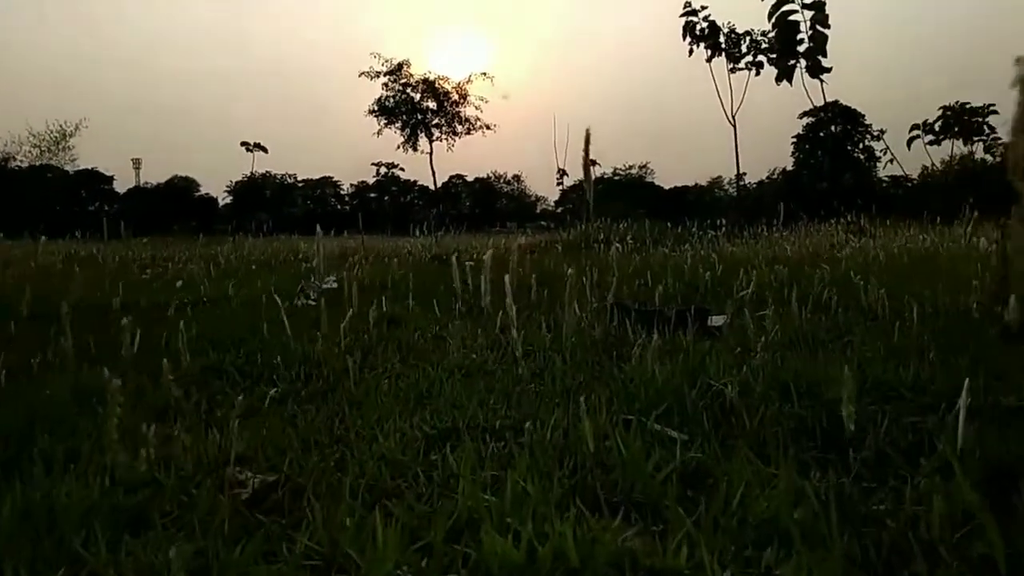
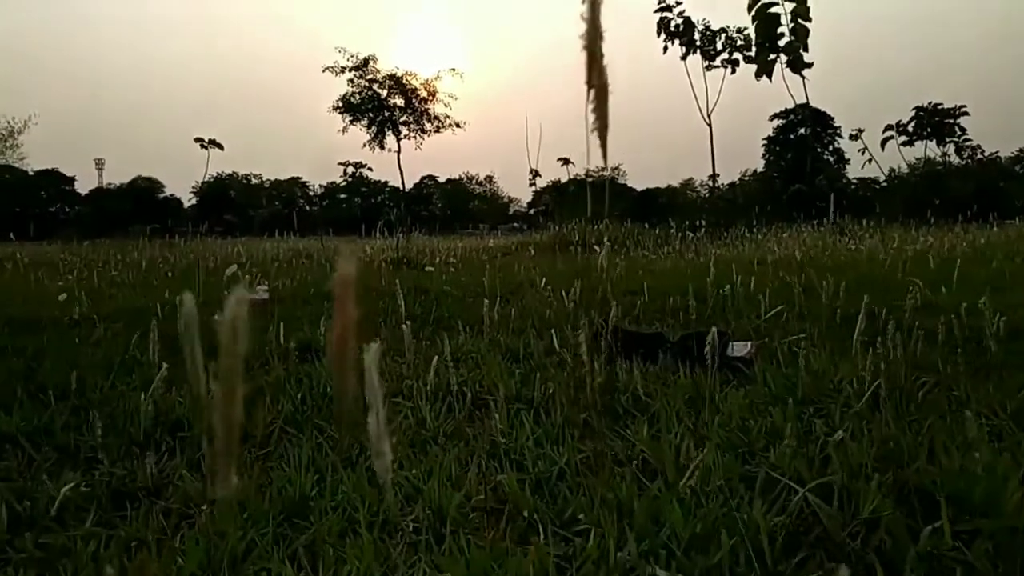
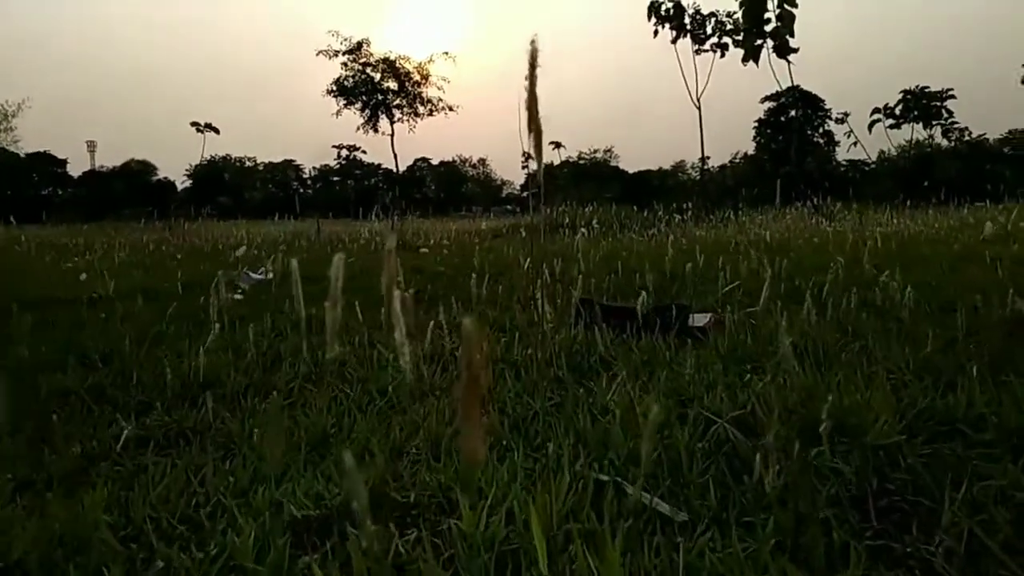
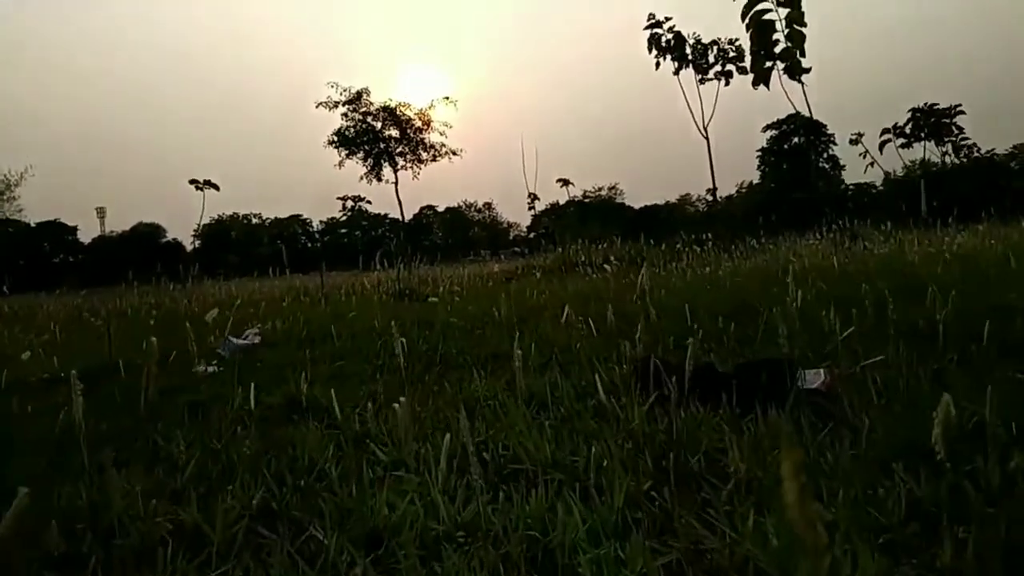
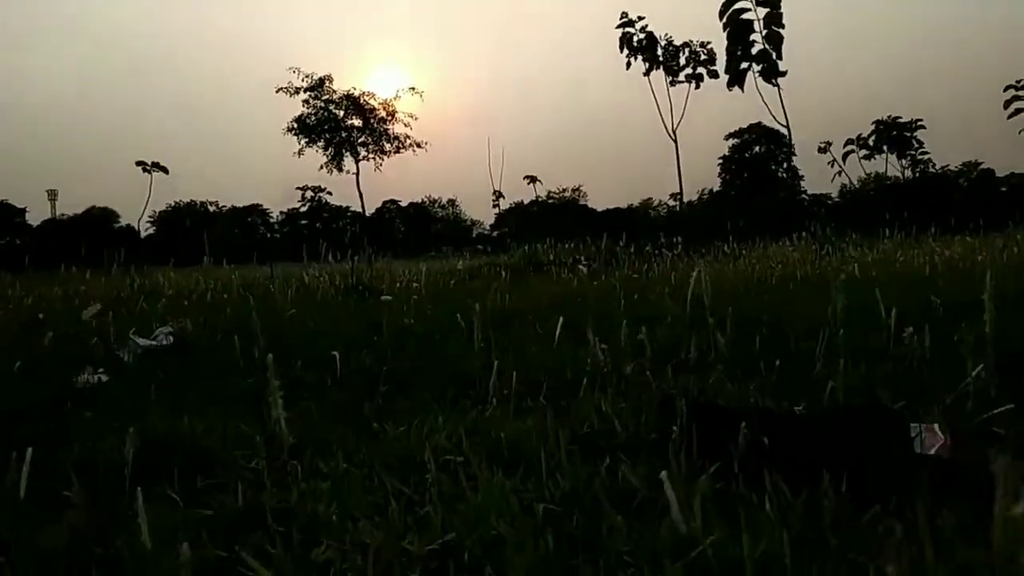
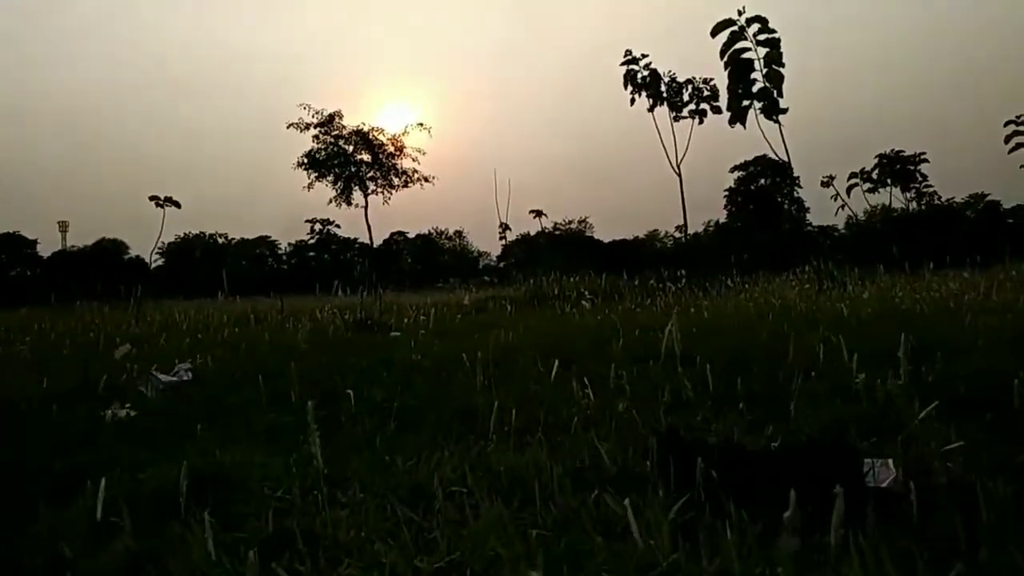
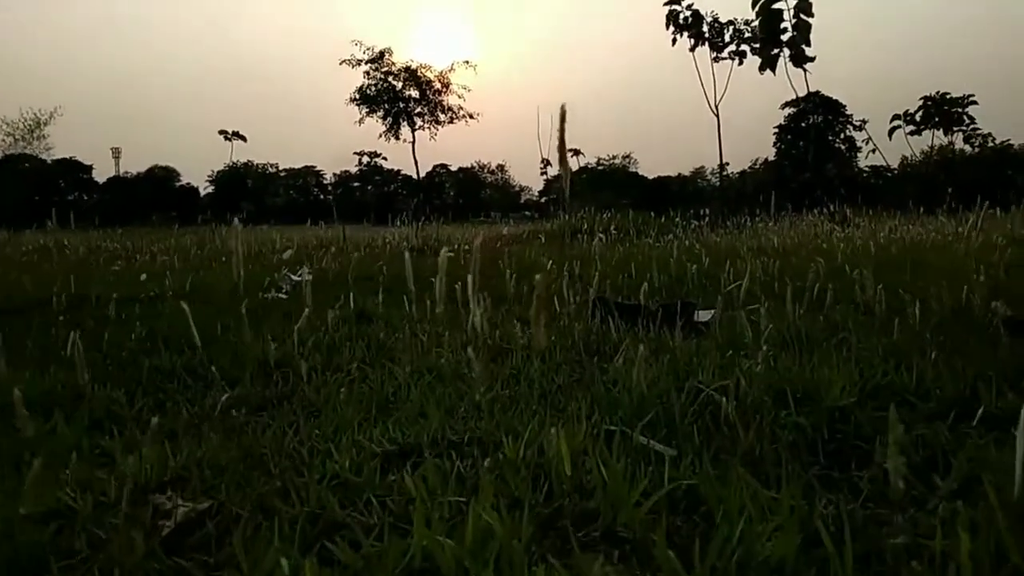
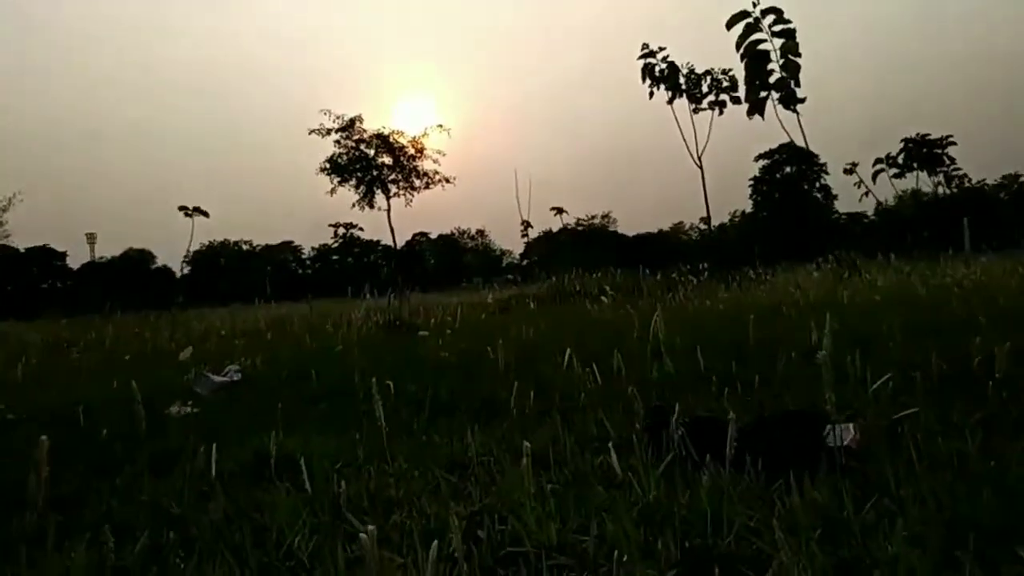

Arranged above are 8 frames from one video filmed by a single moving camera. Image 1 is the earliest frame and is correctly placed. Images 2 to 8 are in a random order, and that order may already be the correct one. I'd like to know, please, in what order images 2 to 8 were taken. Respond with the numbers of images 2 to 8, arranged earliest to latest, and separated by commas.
7, 3, 2, 4, 8, 6, 5
